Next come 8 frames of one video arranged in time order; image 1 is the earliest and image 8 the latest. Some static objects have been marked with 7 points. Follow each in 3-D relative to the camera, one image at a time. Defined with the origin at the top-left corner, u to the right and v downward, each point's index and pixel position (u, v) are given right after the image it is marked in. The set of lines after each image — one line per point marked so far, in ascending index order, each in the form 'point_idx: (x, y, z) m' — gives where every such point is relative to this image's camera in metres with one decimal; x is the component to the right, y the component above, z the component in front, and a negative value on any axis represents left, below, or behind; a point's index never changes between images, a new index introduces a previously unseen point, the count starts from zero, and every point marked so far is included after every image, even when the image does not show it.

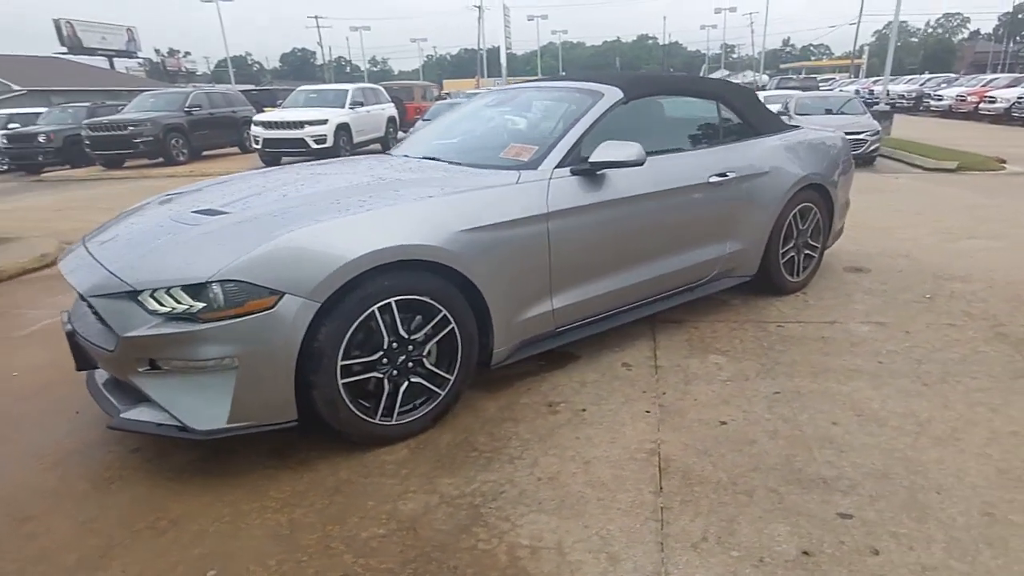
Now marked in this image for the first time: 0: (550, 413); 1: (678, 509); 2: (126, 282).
0: (+0.2, -0.6, +3.1) m
1: (+0.6, -0.8, +2.4) m
2: (-1.5, 0.0, +2.5) m
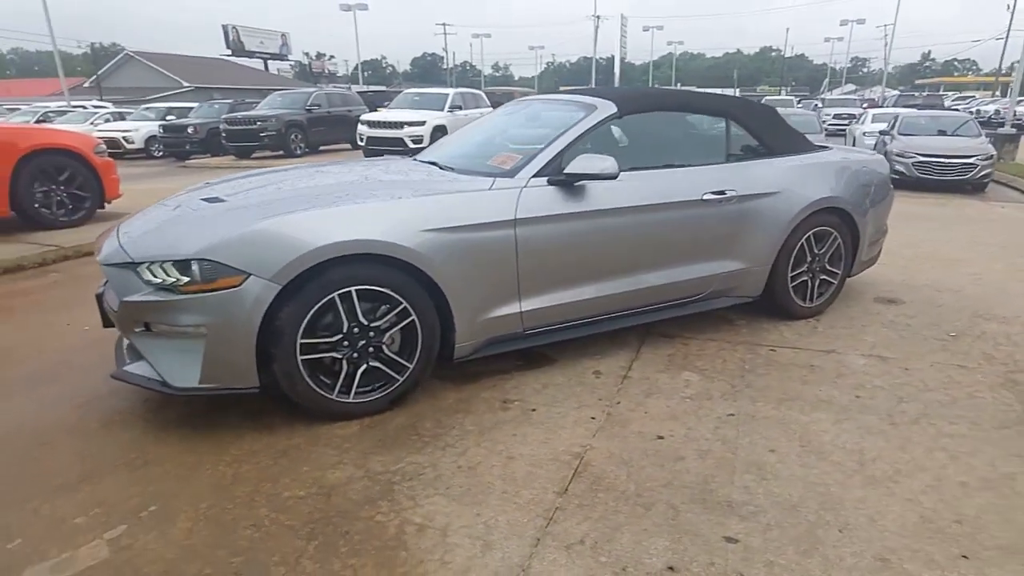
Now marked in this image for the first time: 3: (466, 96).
0: (-0.1, -0.6, +3.3) m
1: (+0.2, -0.9, +2.5) m
2: (-1.8, +0.1, +3.0) m
3: (-1.1, +4.9, +16.1) m
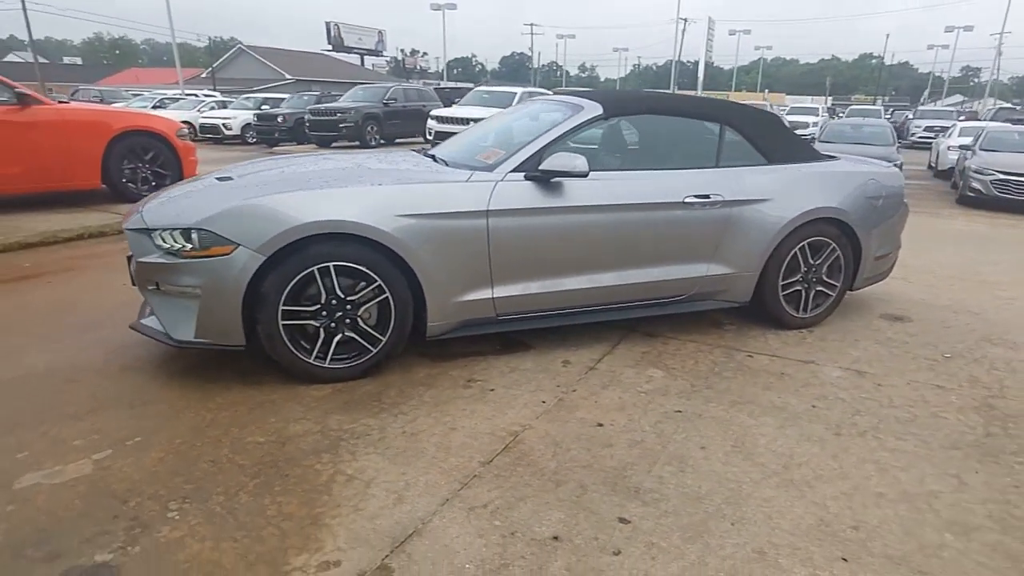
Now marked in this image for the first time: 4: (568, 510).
0: (-0.3, -0.5, +3.5) m
1: (-0.1, -0.8, +2.7) m
2: (-2.0, +0.4, +3.4) m
3: (+0.6, +4.9, +16.3) m
4: (+0.2, -0.9, +2.5) m
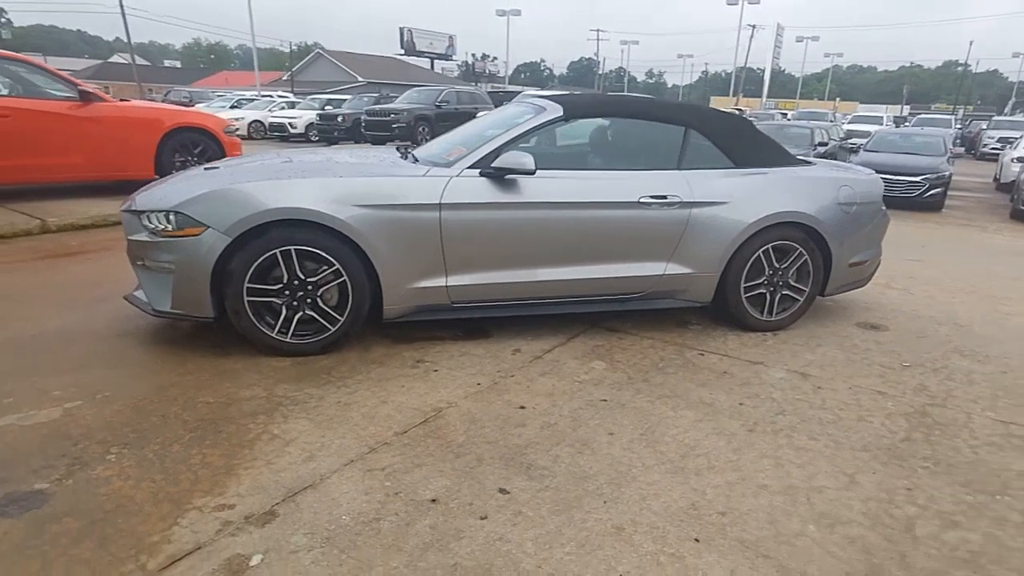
0: (-0.6, -0.5, +3.7) m
1: (-0.5, -0.7, +2.9) m
2: (-2.3, +0.5, +3.8) m
3: (+1.8, +4.9, +16.4) m
4: (-0.2, -0.8, +2.7) m
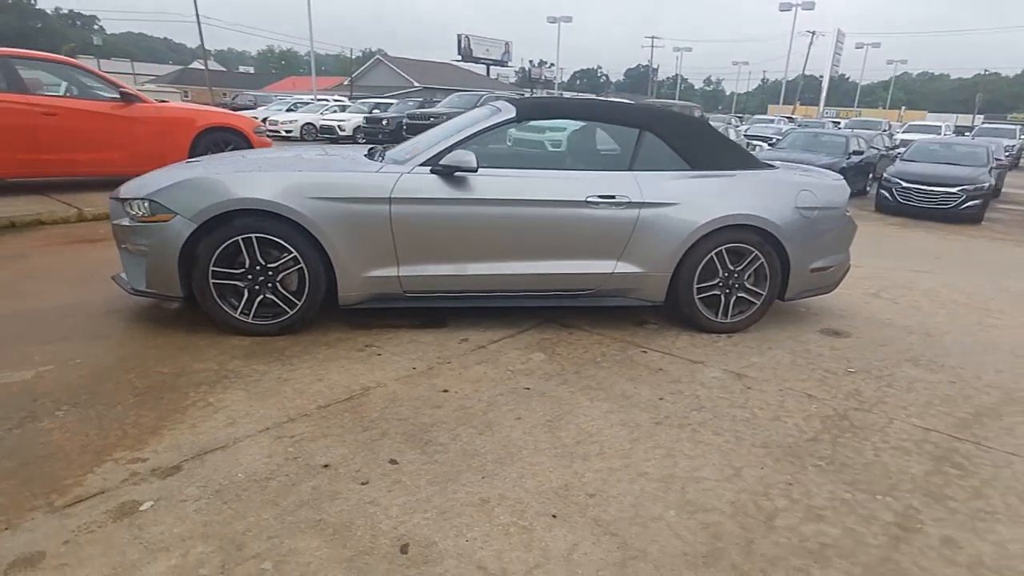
0: (-1.0, -0.4, +3.9) m
1: (-1.0, -0.6, +3.1) m
2: (-2.6, +0.6, +4.2) m
3: (+2.8, +4.7, +16.4) m
4: (-0.7, -0.7, +2.8) m
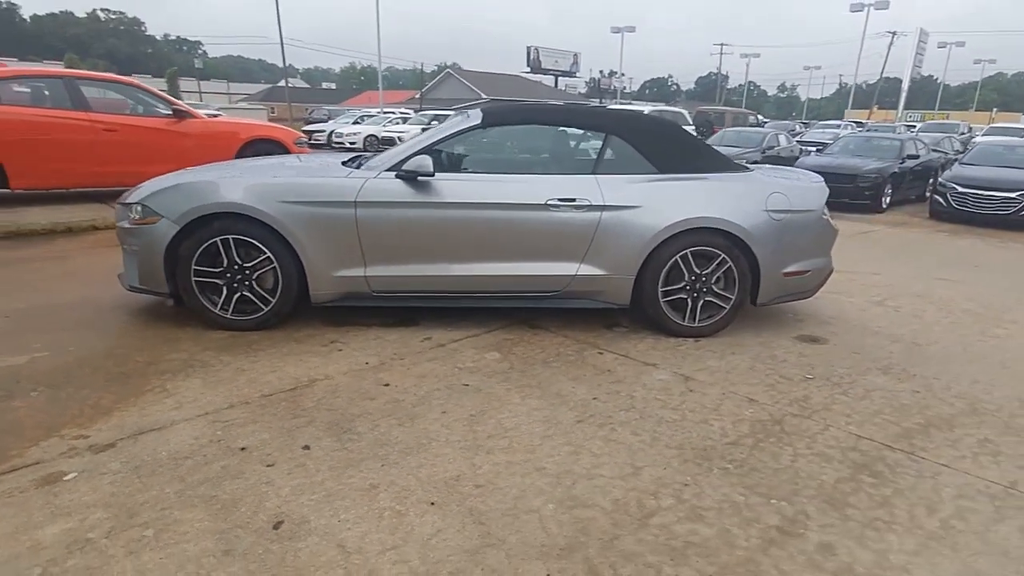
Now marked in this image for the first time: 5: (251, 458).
0: (-1.2, -0.4, +4.1) m
1: (-1.3, -0.6, +3.3) m
2: (-2.8, +0.7, +4.6) m
3: (+4.0, +4.5, +16.2) m
4: (-1.1, -0.7, +3.0) m
5: (-1.1, -0.7, +2.8) m
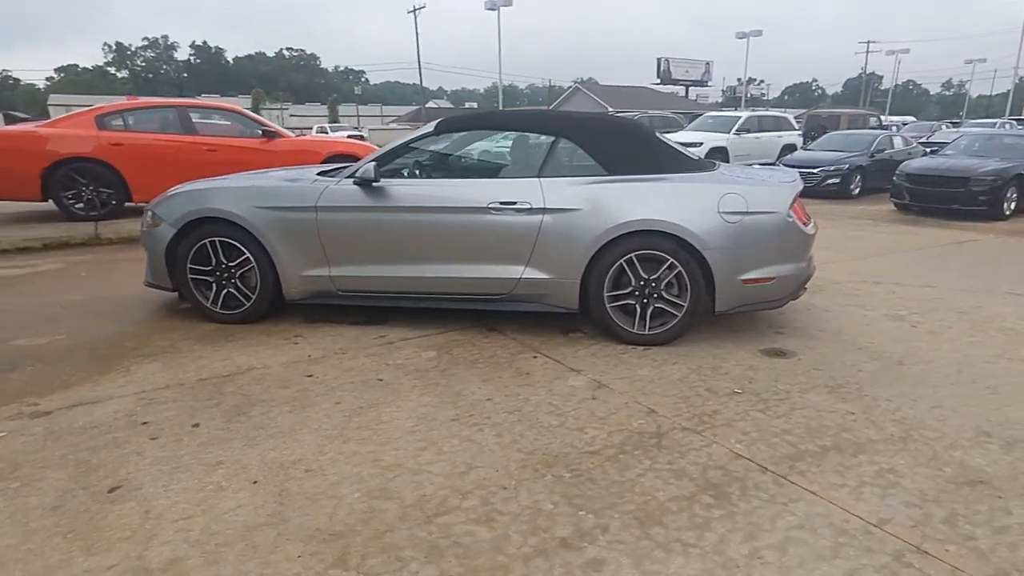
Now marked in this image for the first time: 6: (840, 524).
0: (-1.6, -0.4, +4.4) m
1: (-1.9, -0.6, +3.6) m
2: (-3.0, +0.7, +5.3) m
3: (+6.2, +4.1, +15.2) m
4: (-1.7, -0.6, +3.3) m
5: (-1.8, -0.7, +3.1) m
6: (+1.1, -0.8, +2.2) m
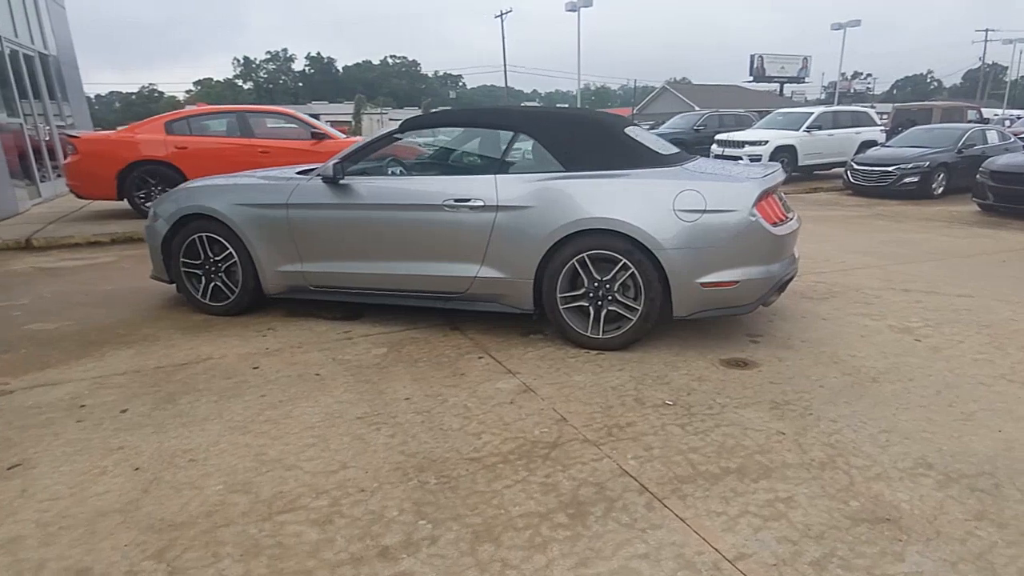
0: (-1.8, -0.3, +4.6) m
1: (-2.2, -0.5, +3.8) m
2: (-3.1, +0.8, +5.6) m
3: (+7.5, +3.9, +14.1) m
4: (-2.1, -0.6, +3.5) m
5: (-2.2, -0.6, +3.3) m
6: (+0.6, -0.8, +2.0) m
